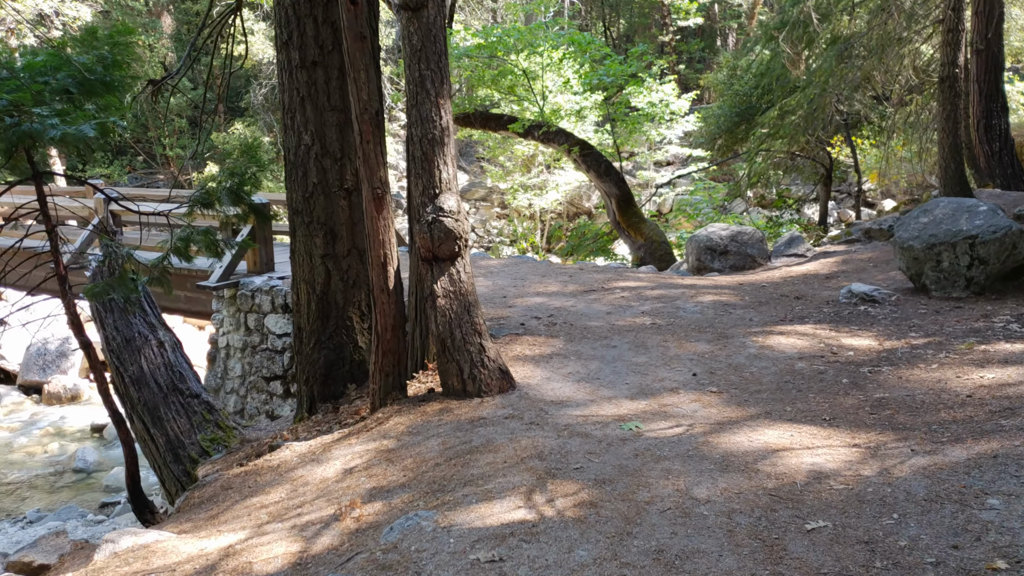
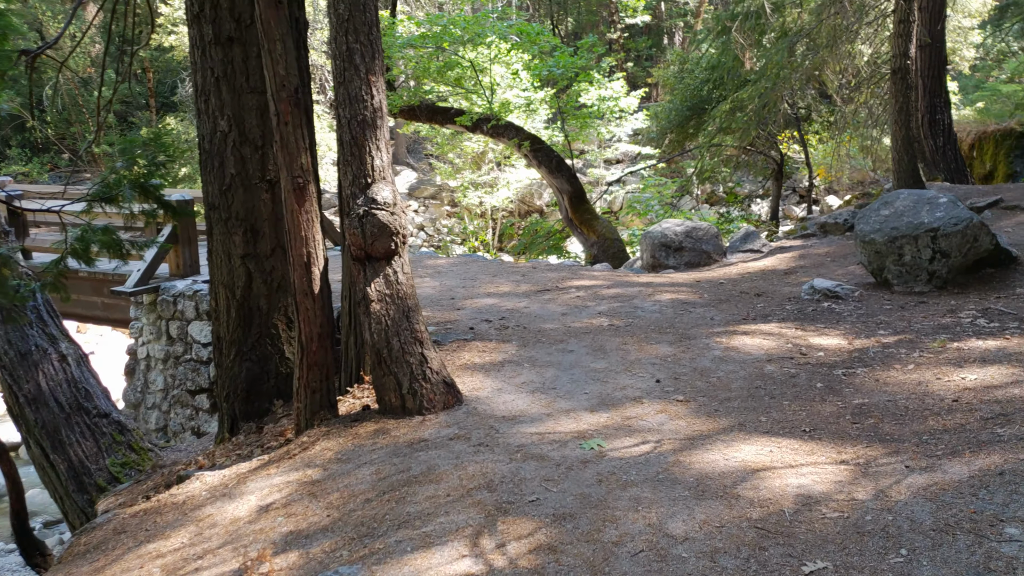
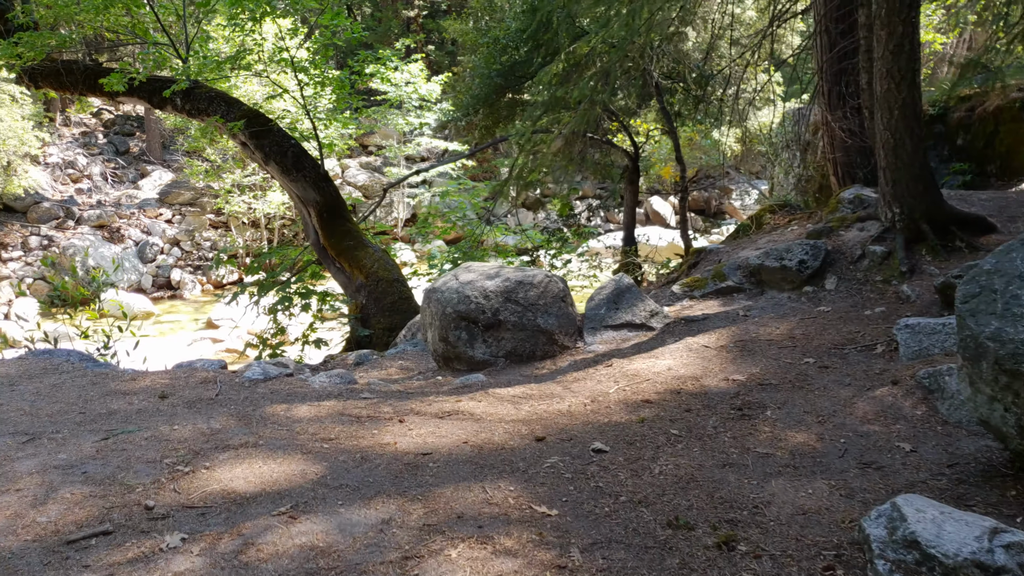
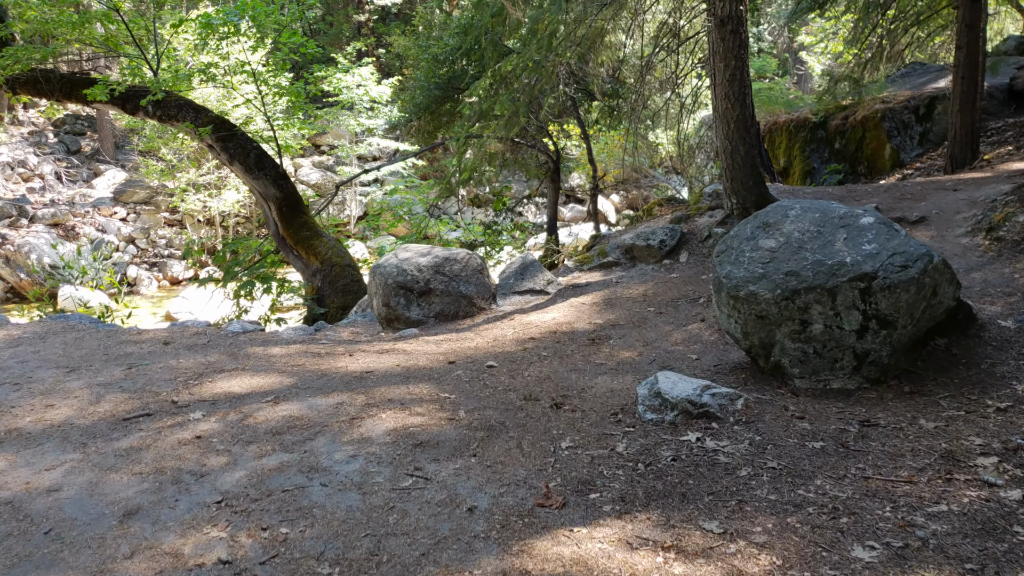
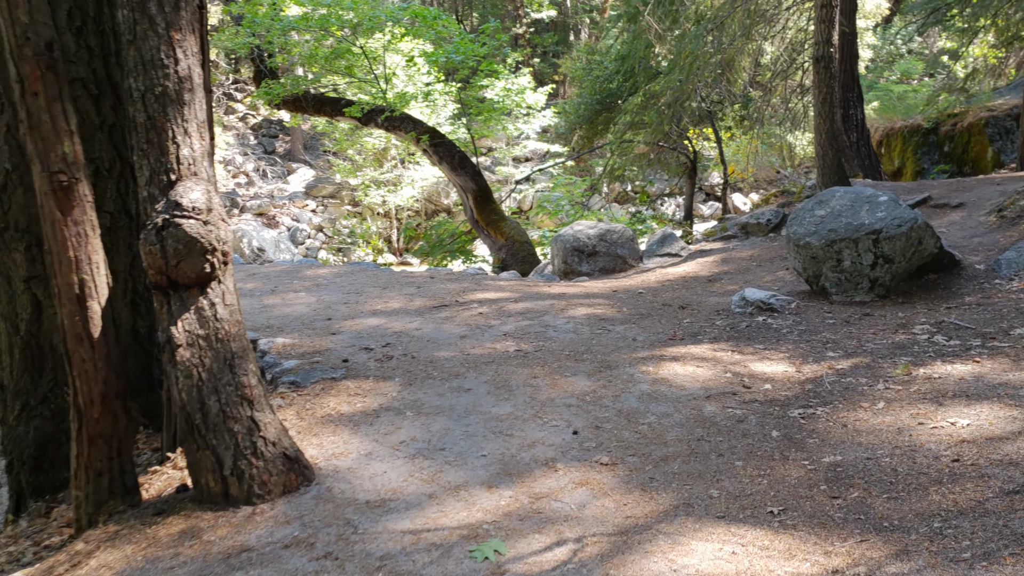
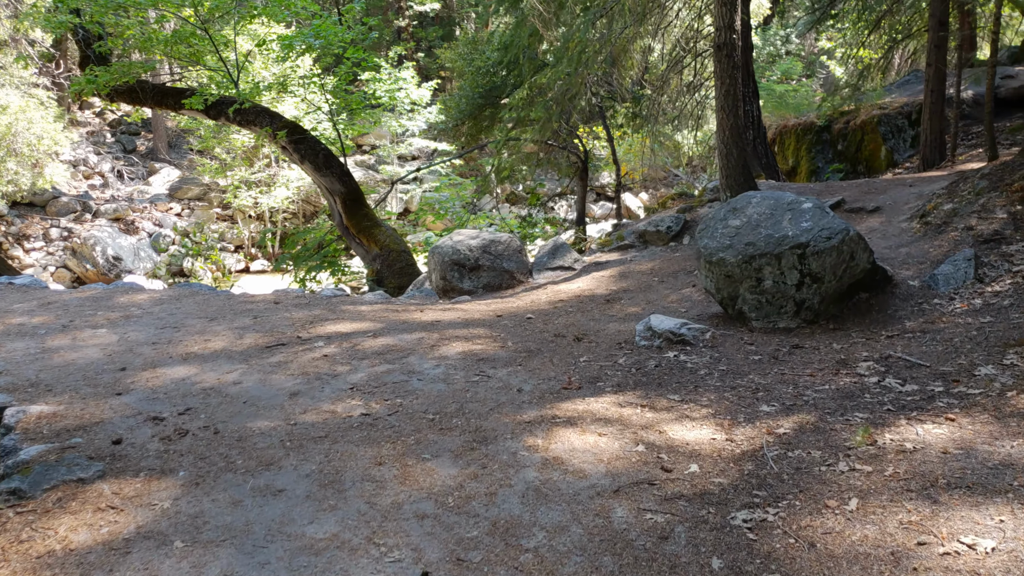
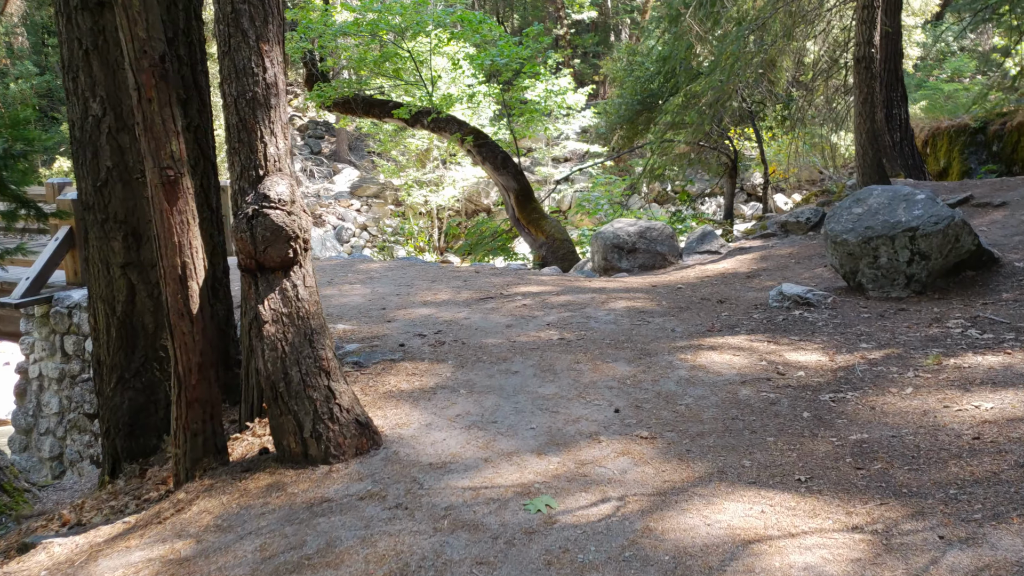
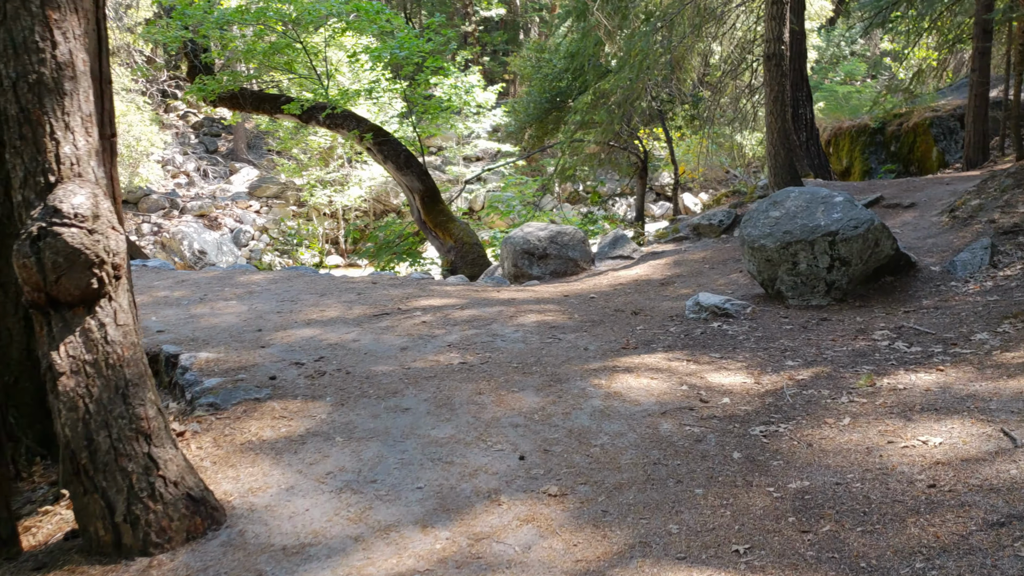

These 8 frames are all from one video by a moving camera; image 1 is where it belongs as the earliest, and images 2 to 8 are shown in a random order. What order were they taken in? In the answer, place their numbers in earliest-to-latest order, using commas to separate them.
2, 7, 5, 8, 6, 4, 3
